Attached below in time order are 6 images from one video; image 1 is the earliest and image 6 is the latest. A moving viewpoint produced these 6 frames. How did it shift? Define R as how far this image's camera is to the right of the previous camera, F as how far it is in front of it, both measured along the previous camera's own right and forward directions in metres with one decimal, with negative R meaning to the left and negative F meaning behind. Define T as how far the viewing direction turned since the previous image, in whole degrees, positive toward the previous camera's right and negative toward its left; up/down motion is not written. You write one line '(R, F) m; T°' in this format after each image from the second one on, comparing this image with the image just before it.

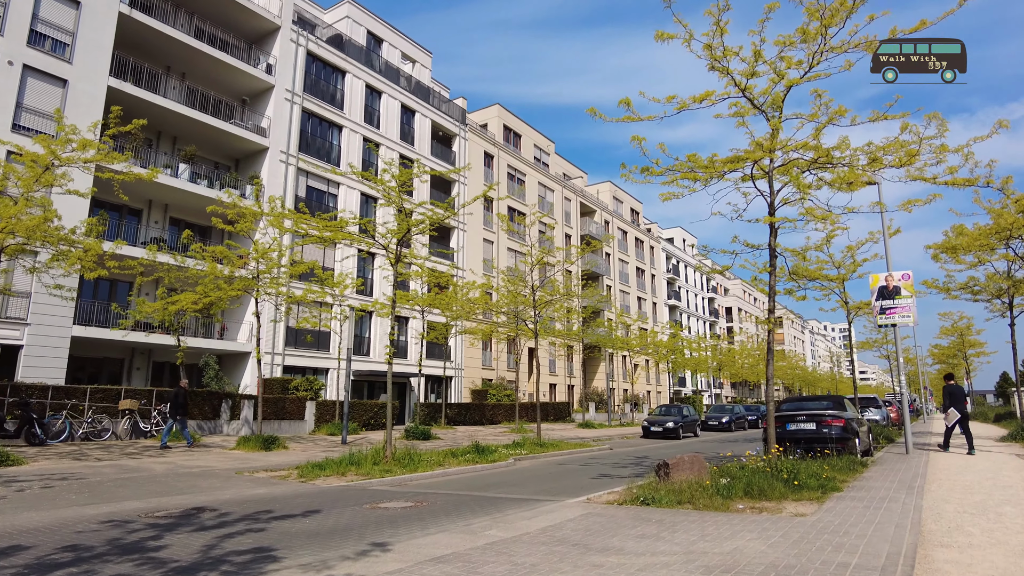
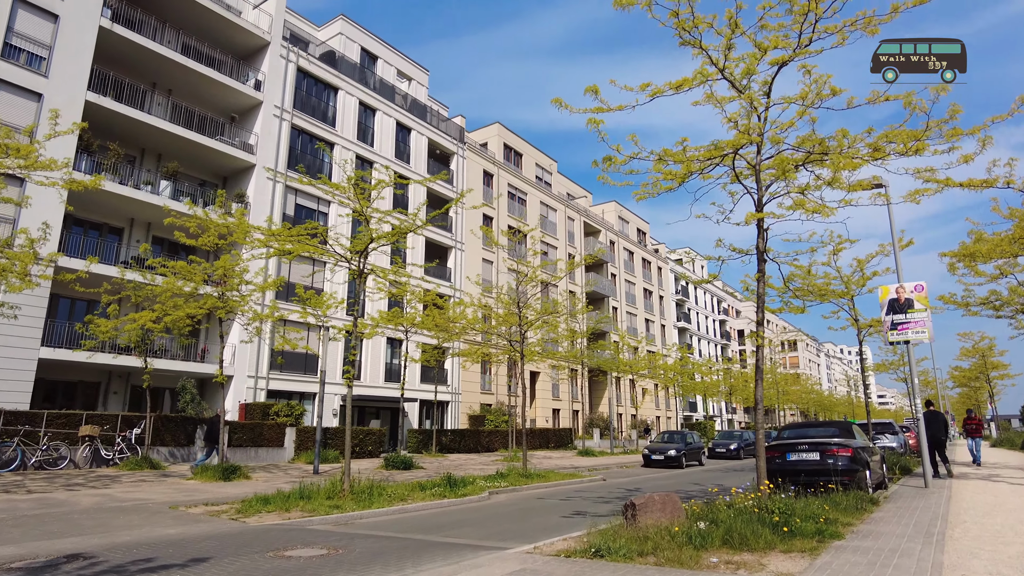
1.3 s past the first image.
(+0.7, +1.0) m; -1°
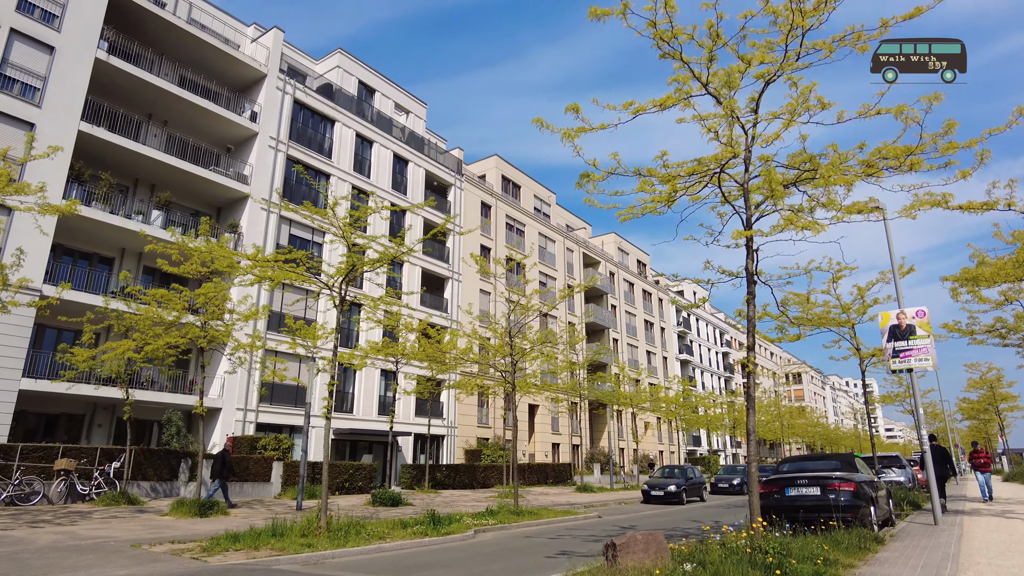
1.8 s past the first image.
(+0.3, +0.4) m; 0°
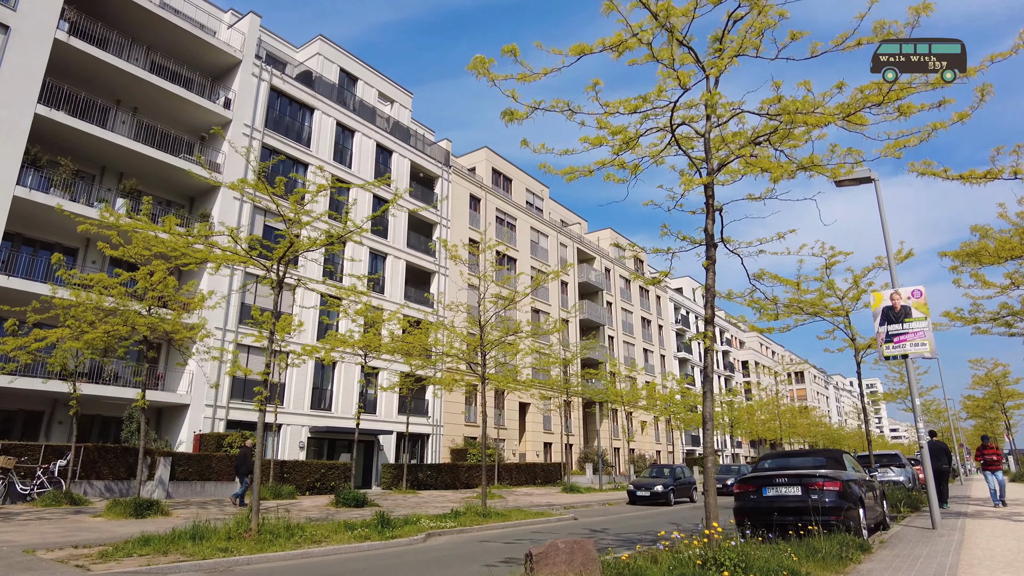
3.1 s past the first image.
(+0.7, +0.9) m; 0°
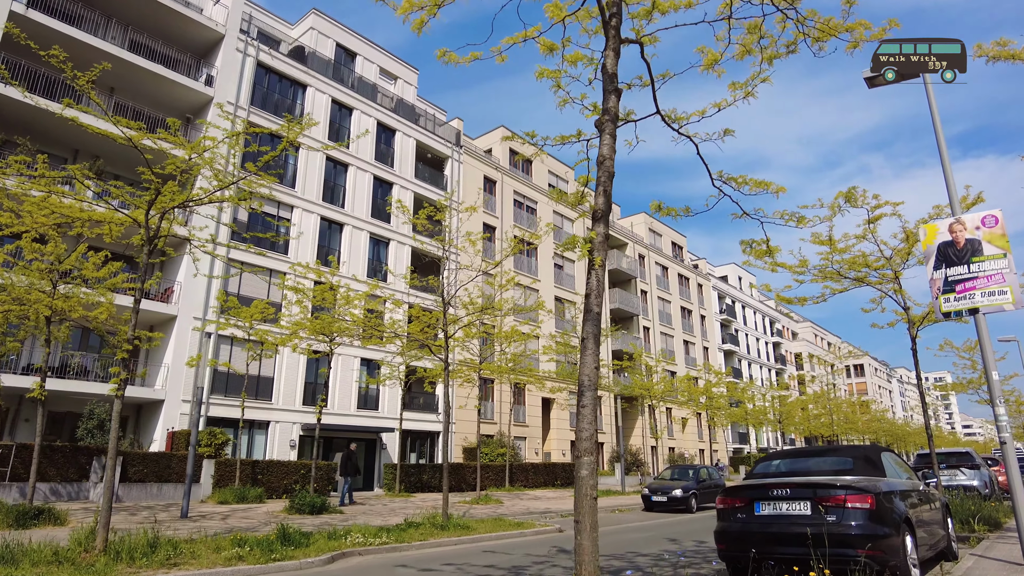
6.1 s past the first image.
(+1.5, +2.3) m; -5°
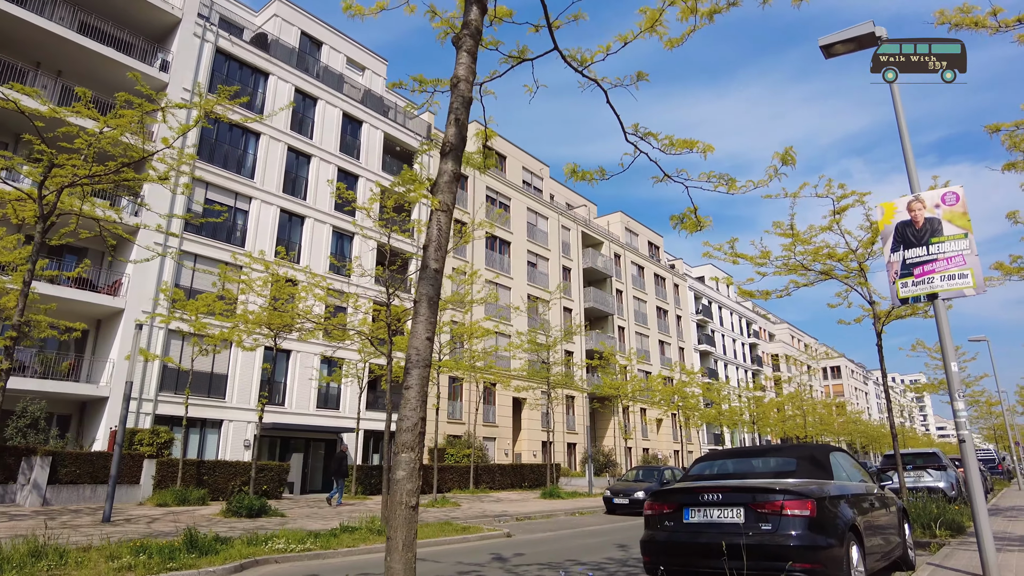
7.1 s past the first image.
(+0.6, +0.6) m; +2°
